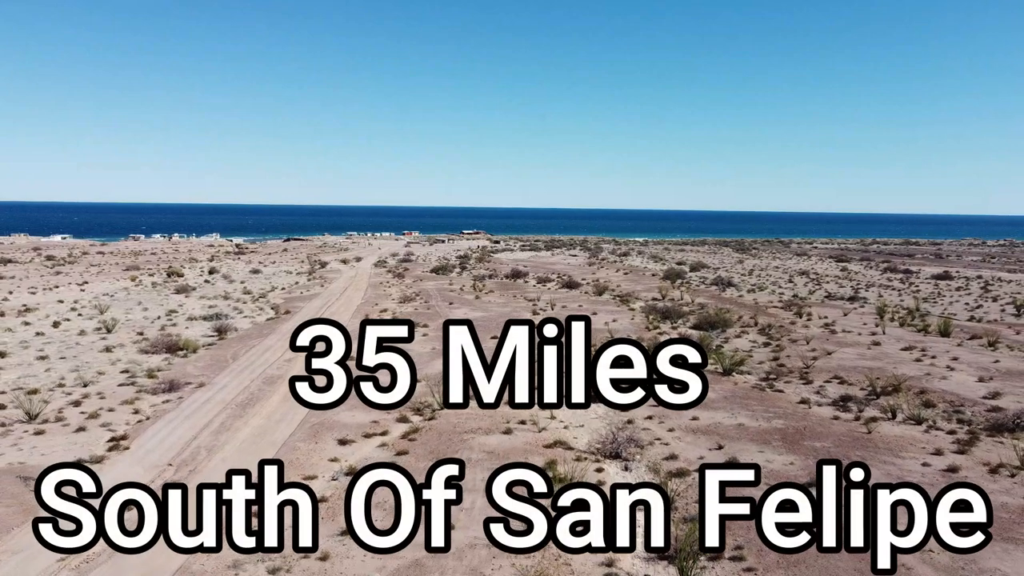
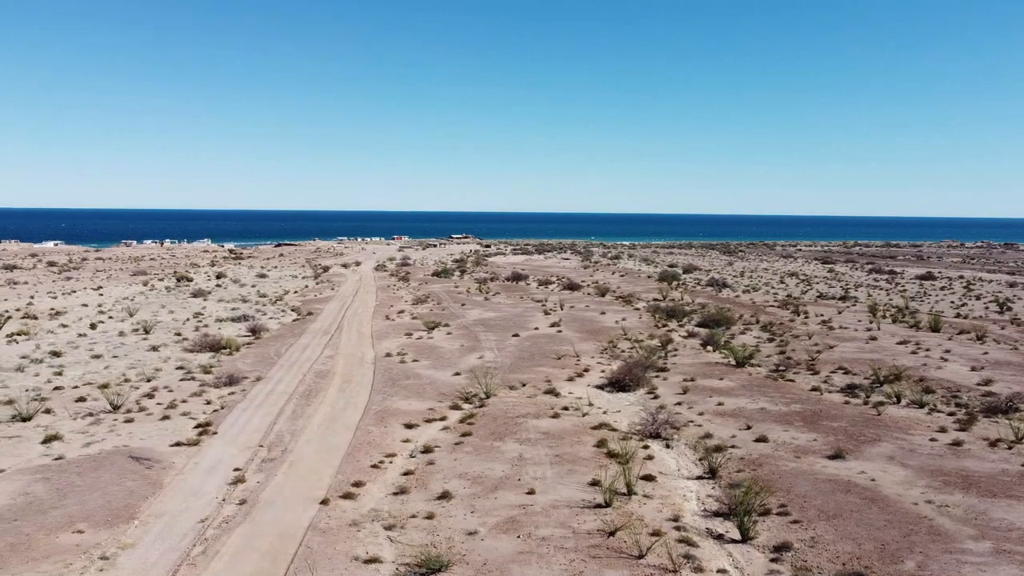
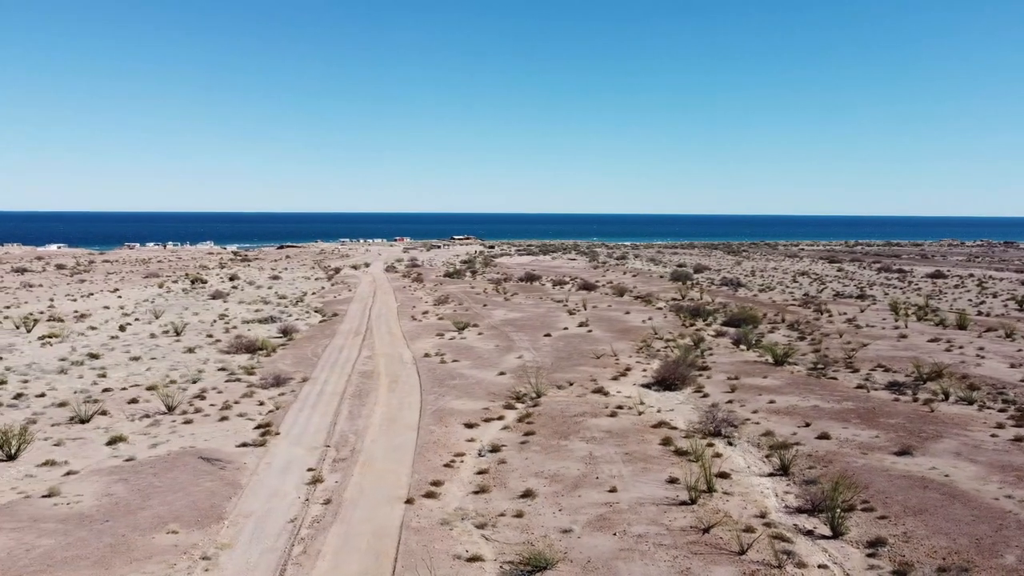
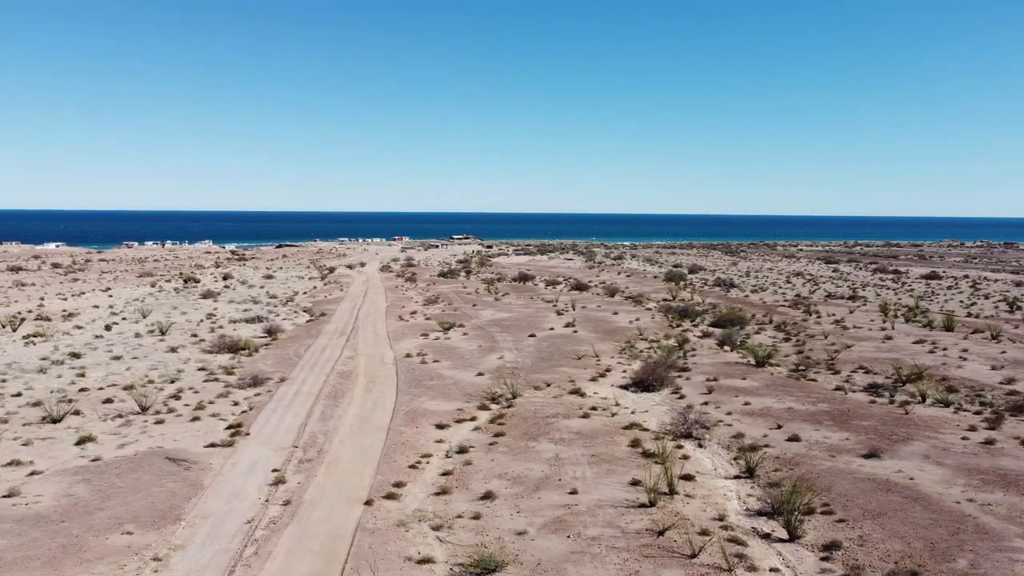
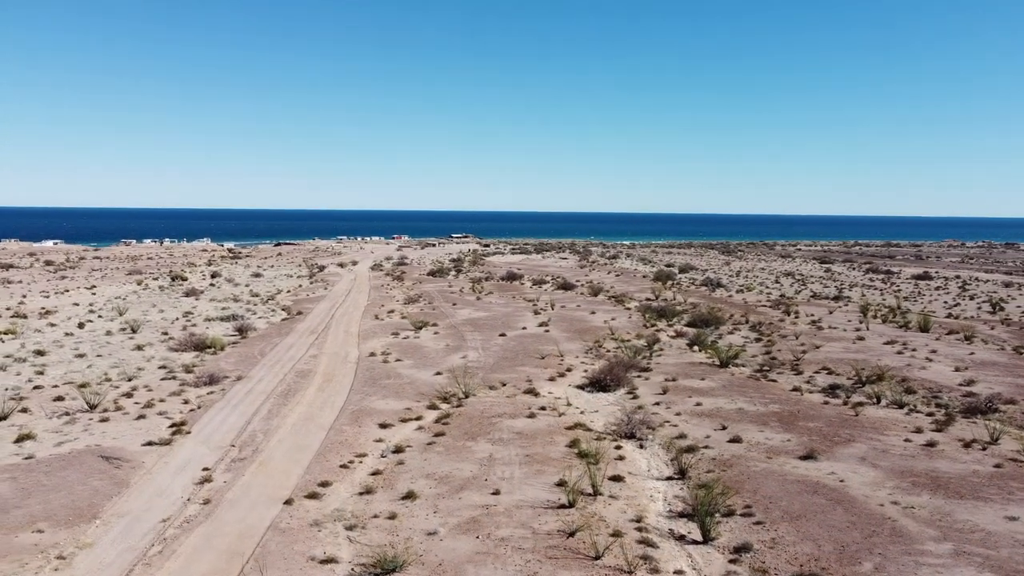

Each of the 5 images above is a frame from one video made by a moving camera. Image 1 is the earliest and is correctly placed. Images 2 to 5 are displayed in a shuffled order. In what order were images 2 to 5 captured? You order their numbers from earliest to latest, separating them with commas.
5, 2, 4, 3
